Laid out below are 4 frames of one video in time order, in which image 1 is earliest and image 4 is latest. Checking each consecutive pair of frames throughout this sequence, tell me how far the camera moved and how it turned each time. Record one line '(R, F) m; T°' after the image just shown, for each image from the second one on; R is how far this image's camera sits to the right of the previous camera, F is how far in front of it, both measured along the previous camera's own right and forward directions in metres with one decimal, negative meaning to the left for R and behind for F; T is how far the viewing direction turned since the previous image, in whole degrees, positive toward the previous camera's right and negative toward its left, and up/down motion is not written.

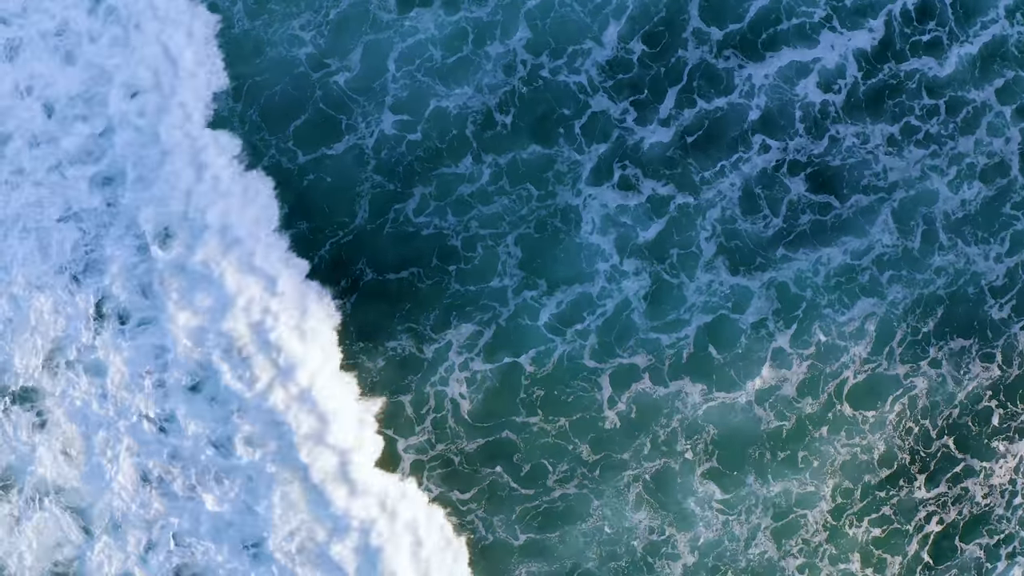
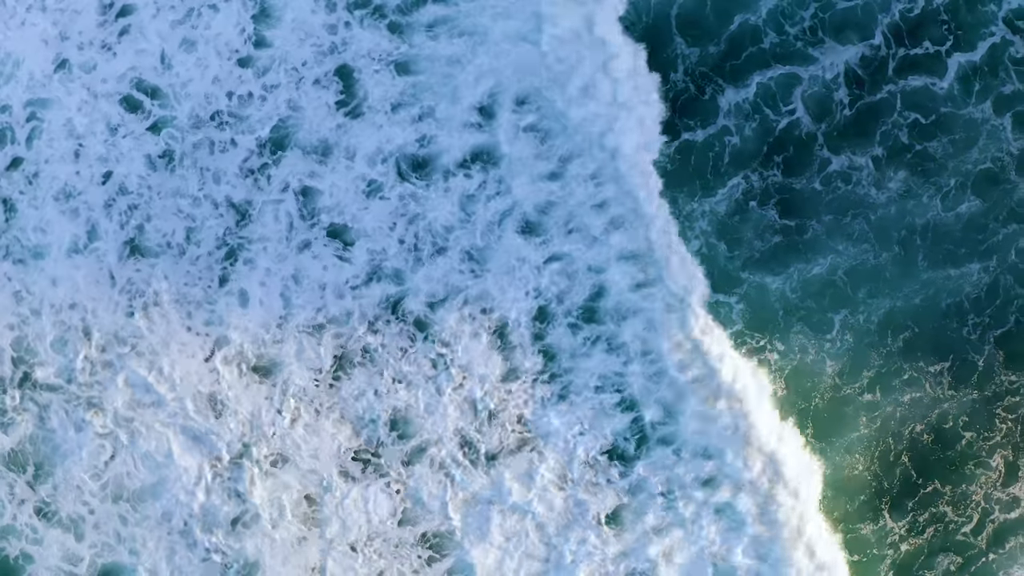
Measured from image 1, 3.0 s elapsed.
(+0.9, -0.3) m; -1°
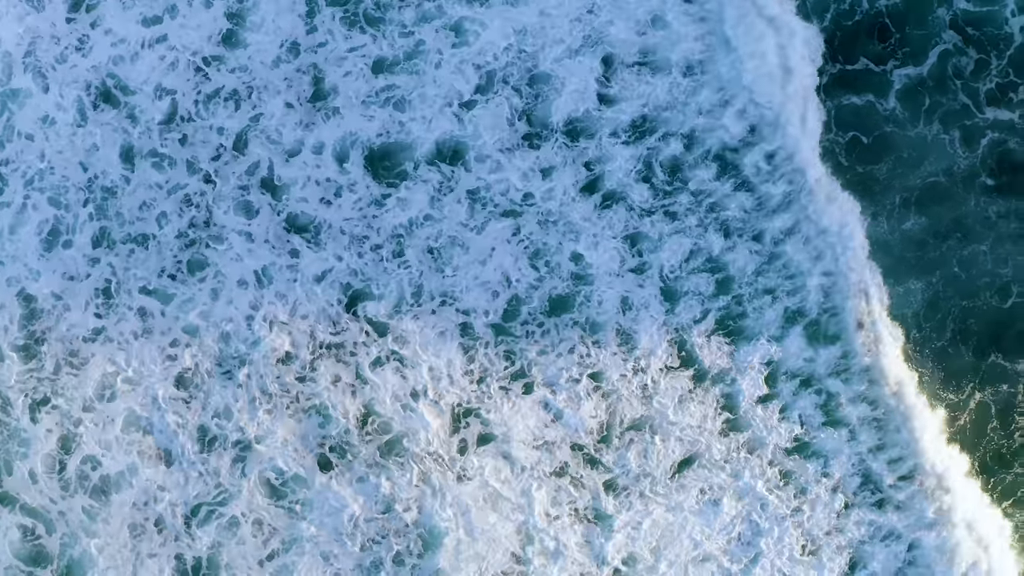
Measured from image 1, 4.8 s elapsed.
(+0.3, -0.5) m; +1°
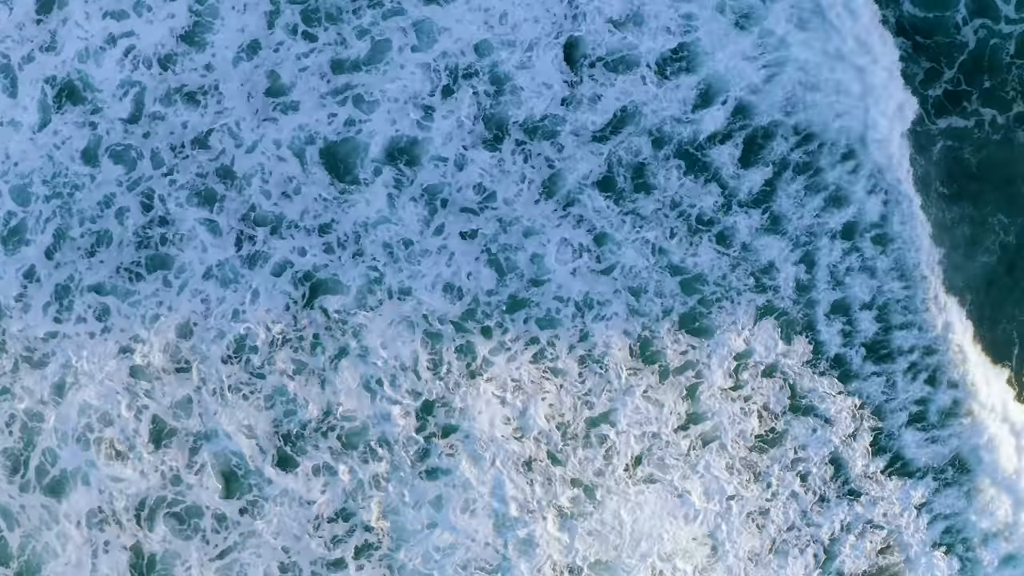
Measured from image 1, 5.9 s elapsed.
(+0.6, -0.3) m; +1°
